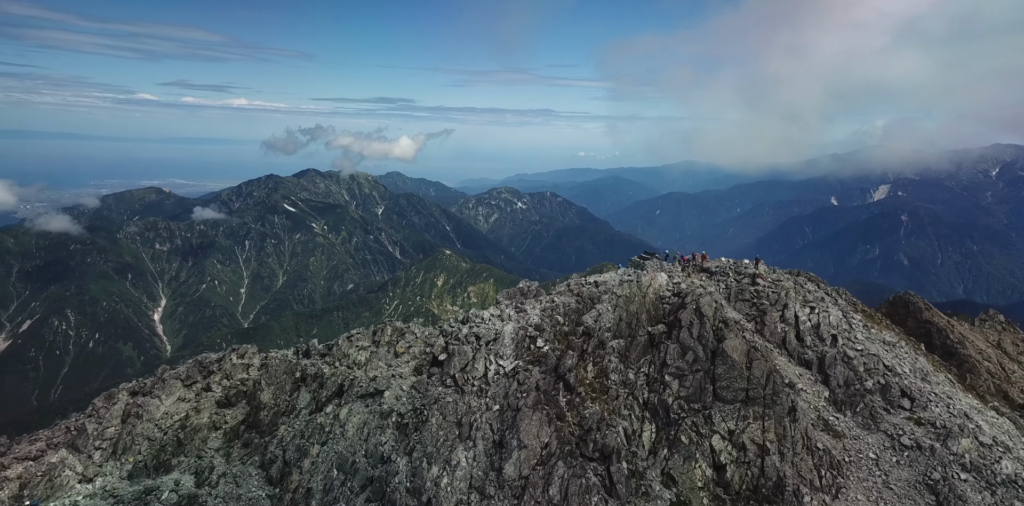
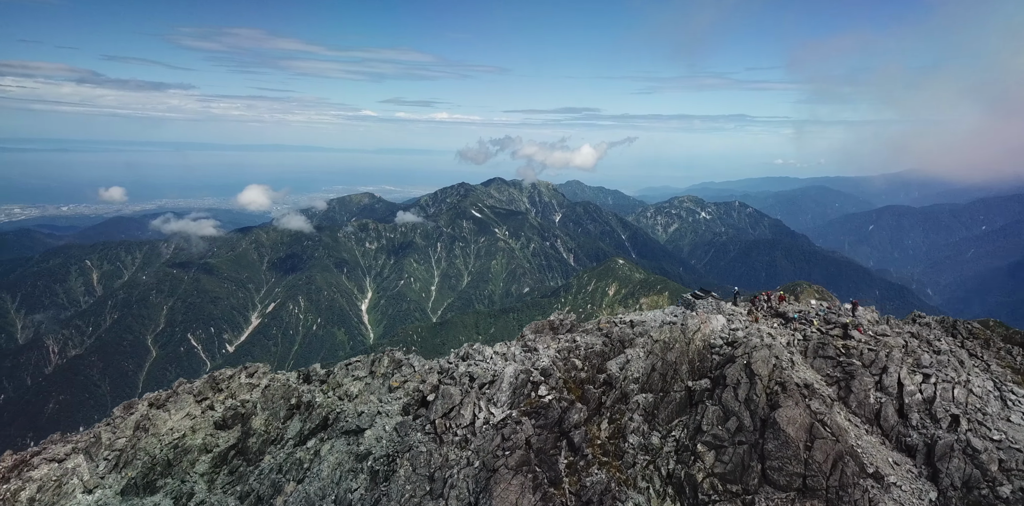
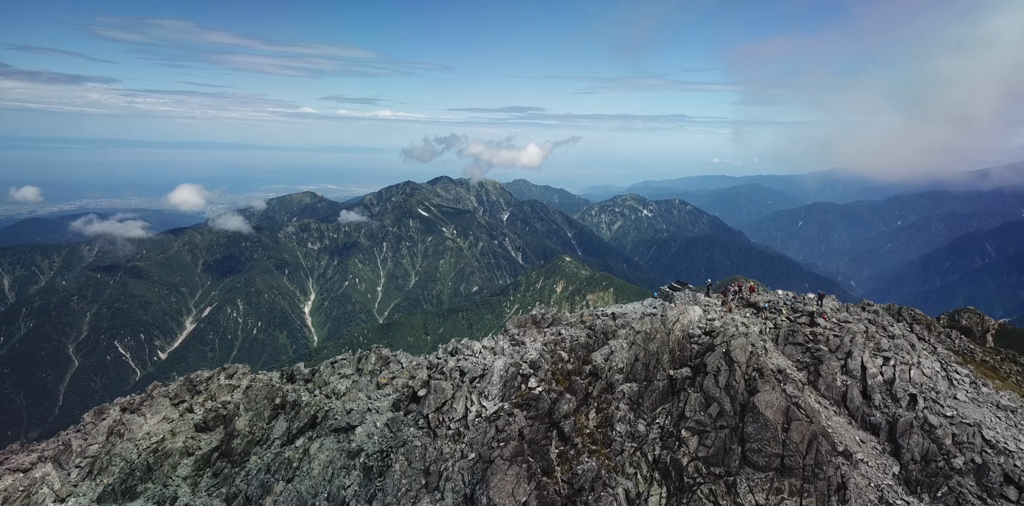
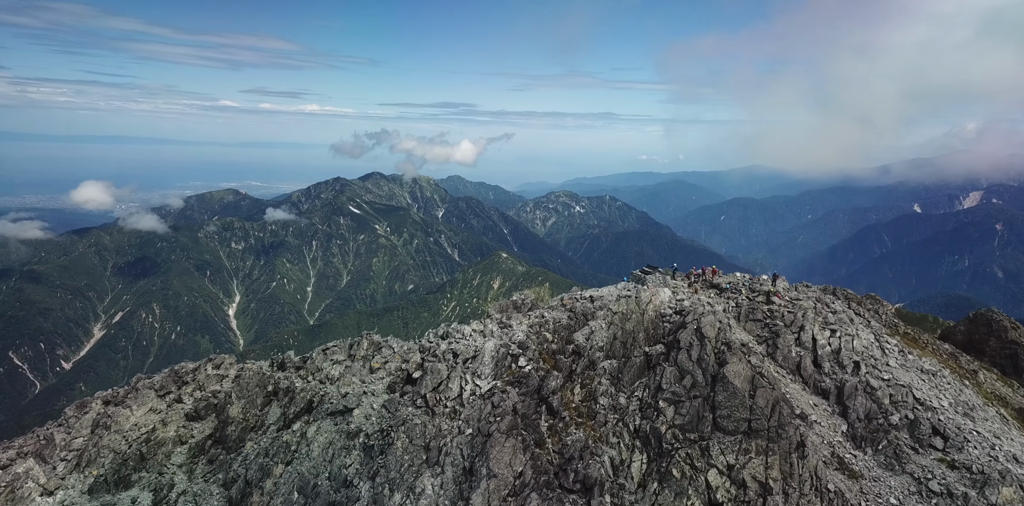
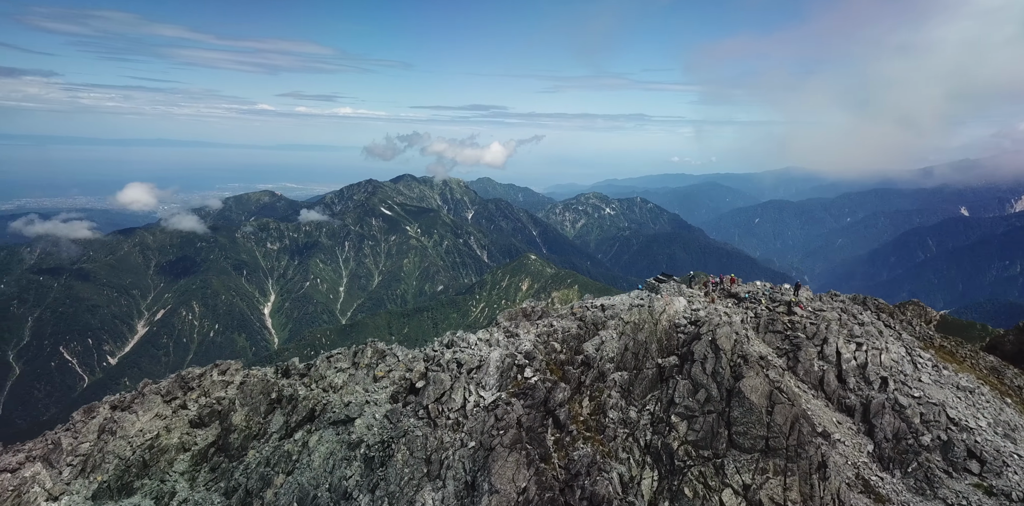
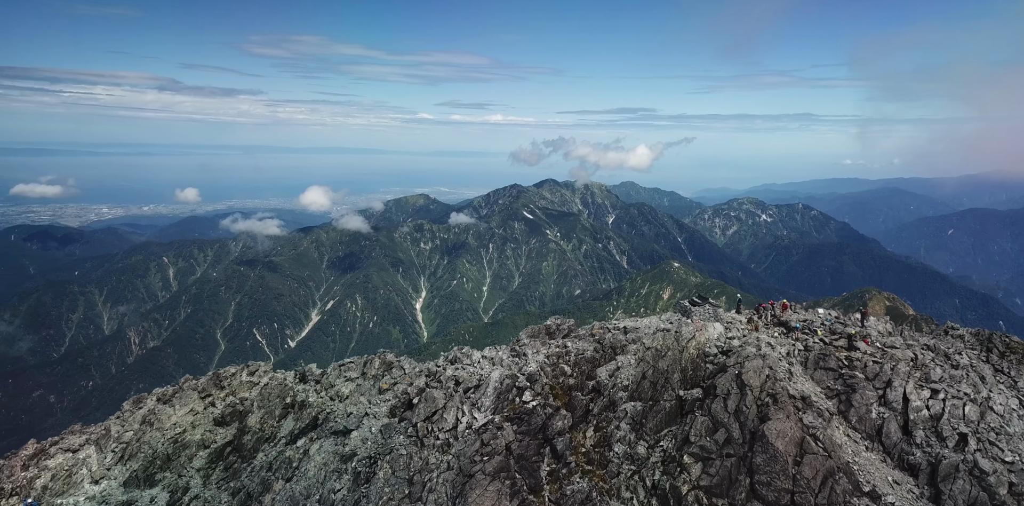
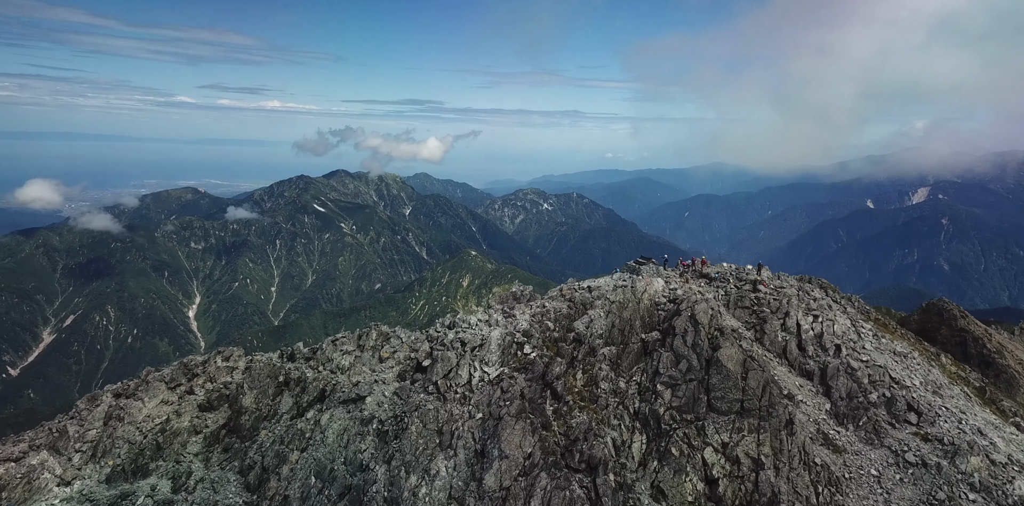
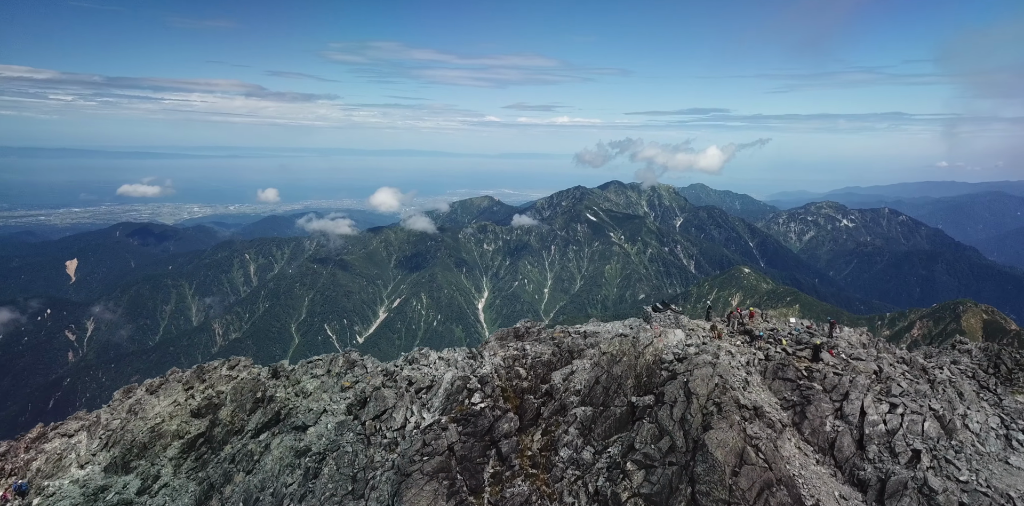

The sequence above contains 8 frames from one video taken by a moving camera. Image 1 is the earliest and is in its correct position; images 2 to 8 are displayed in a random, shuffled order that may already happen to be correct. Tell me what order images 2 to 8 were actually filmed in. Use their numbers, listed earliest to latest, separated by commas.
7, 4, 5, 3, 2, 6, 8
